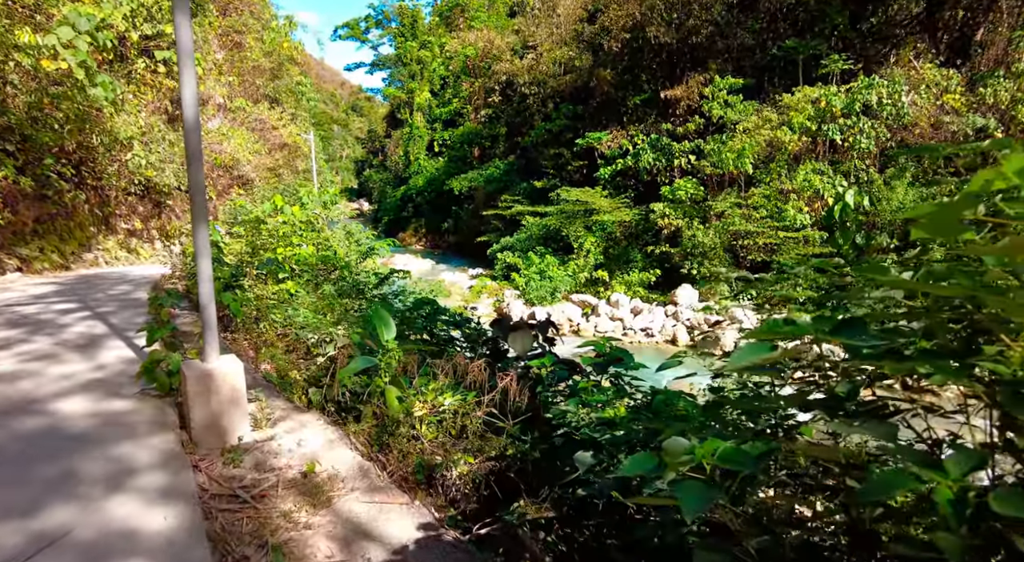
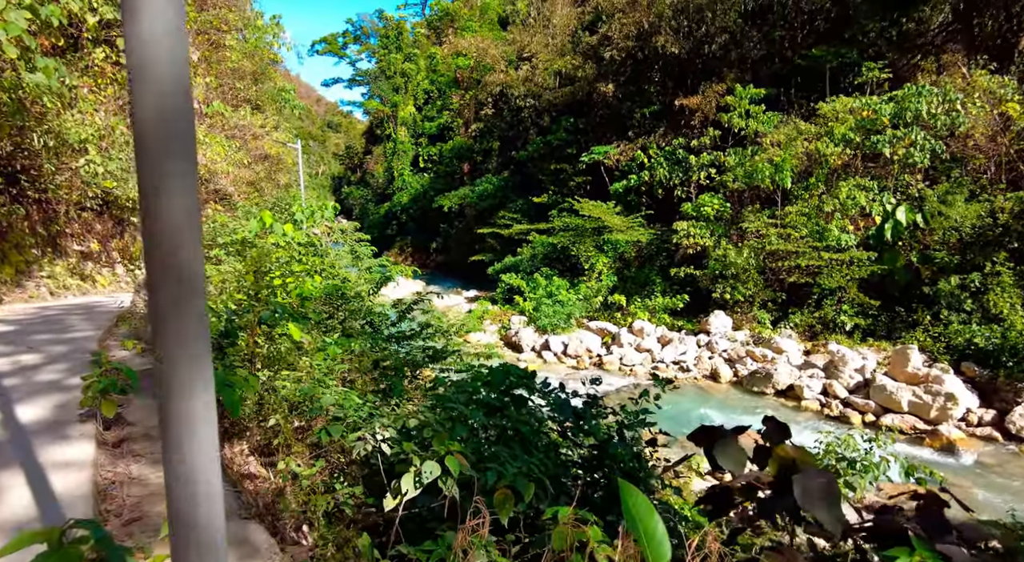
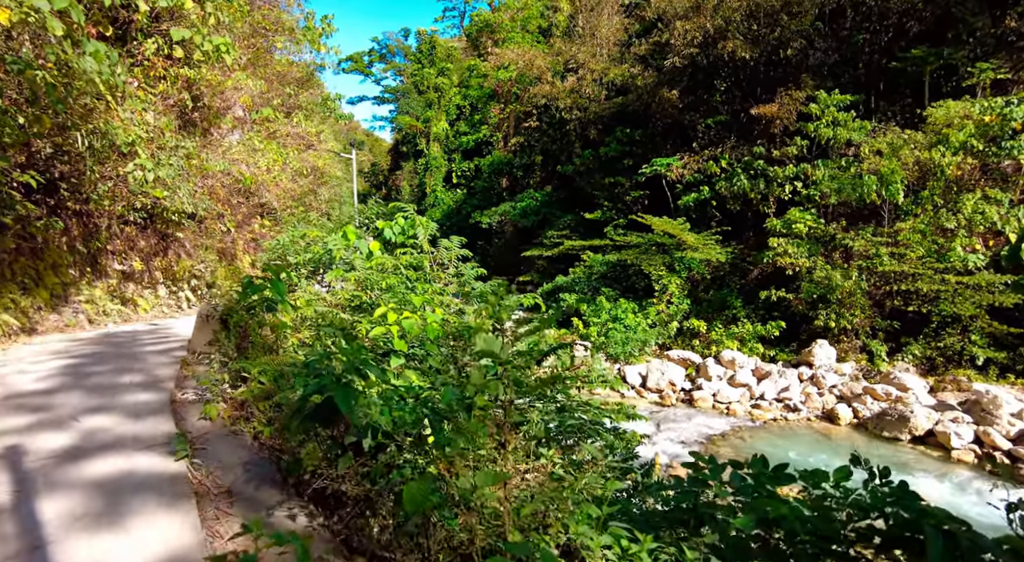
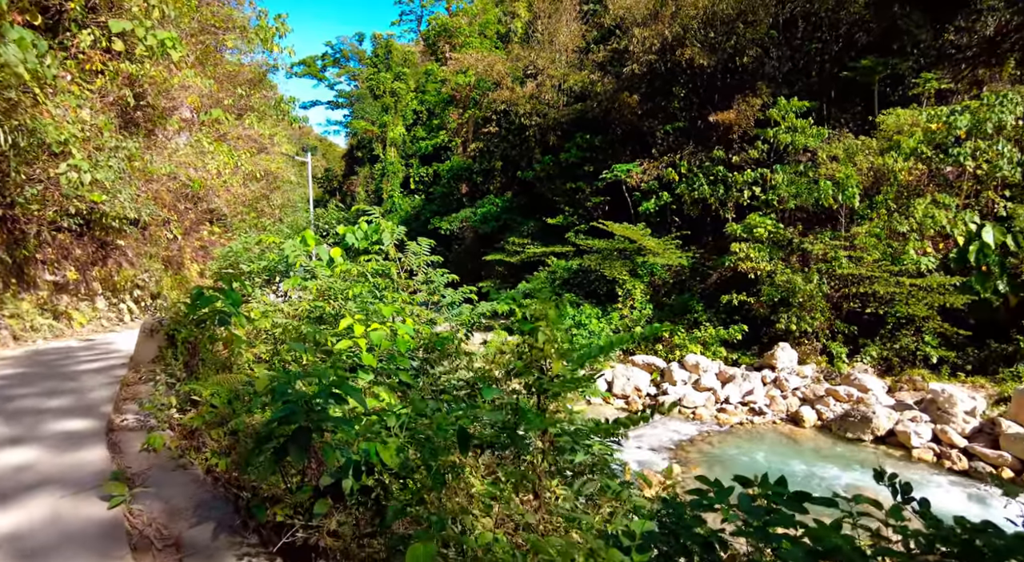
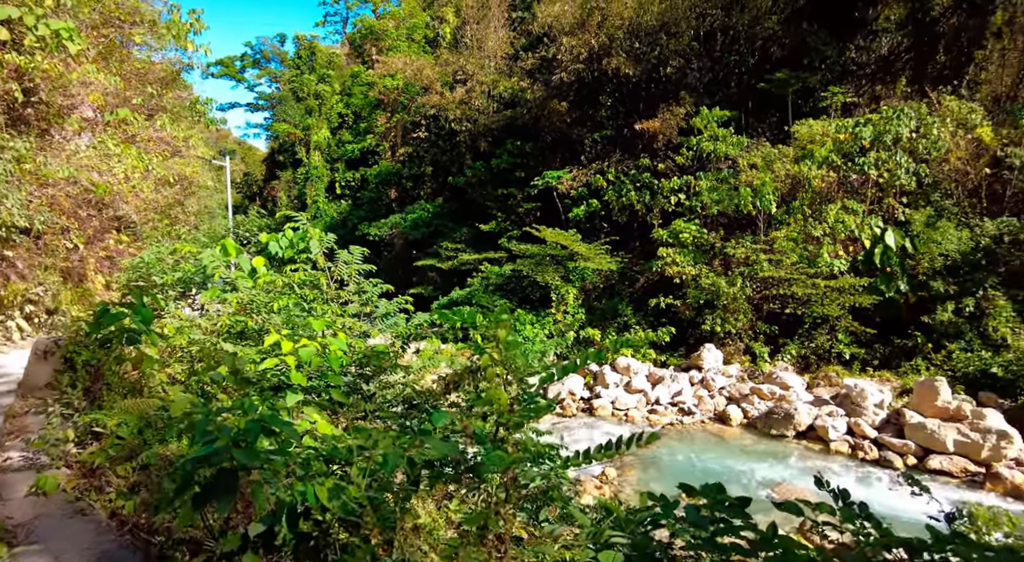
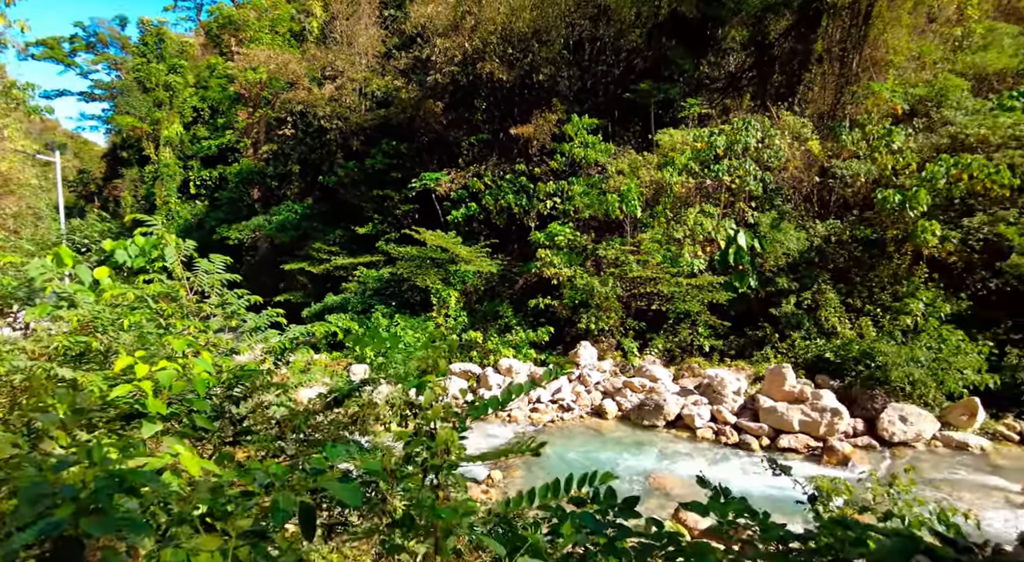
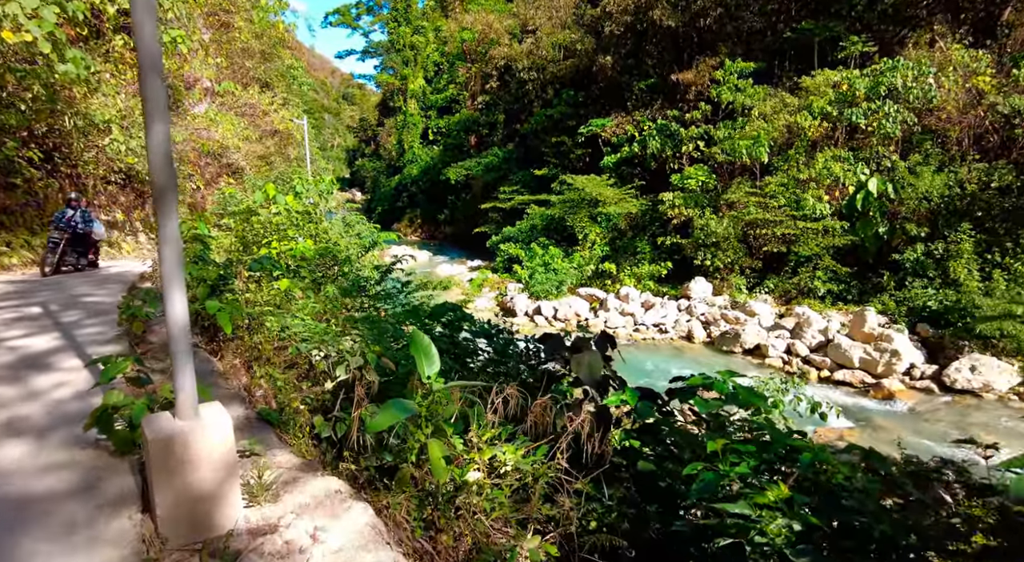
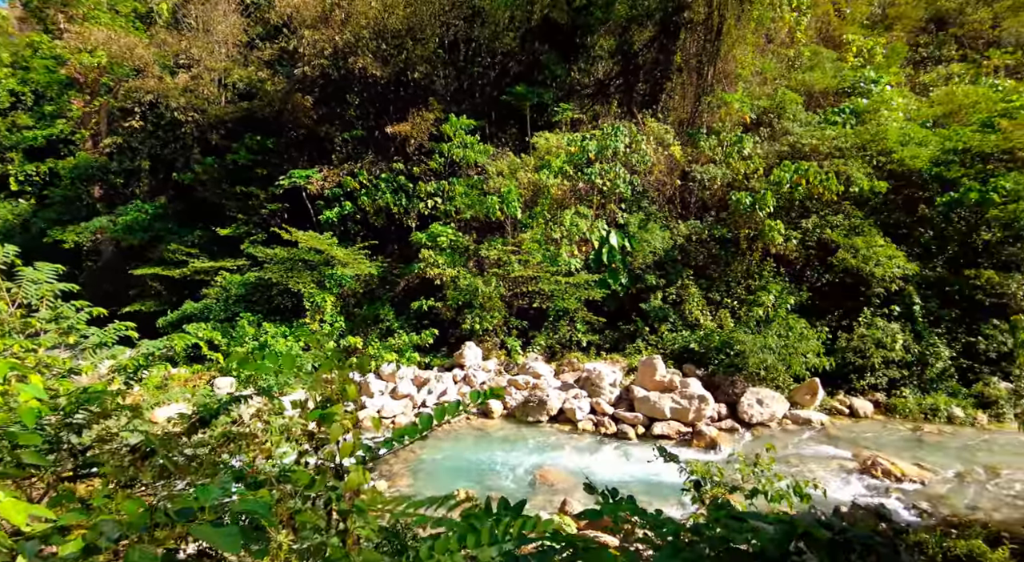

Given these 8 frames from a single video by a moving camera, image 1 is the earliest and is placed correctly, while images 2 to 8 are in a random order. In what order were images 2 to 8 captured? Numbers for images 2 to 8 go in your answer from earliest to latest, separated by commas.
7, 2, 3, 4, 5, 6, 8
